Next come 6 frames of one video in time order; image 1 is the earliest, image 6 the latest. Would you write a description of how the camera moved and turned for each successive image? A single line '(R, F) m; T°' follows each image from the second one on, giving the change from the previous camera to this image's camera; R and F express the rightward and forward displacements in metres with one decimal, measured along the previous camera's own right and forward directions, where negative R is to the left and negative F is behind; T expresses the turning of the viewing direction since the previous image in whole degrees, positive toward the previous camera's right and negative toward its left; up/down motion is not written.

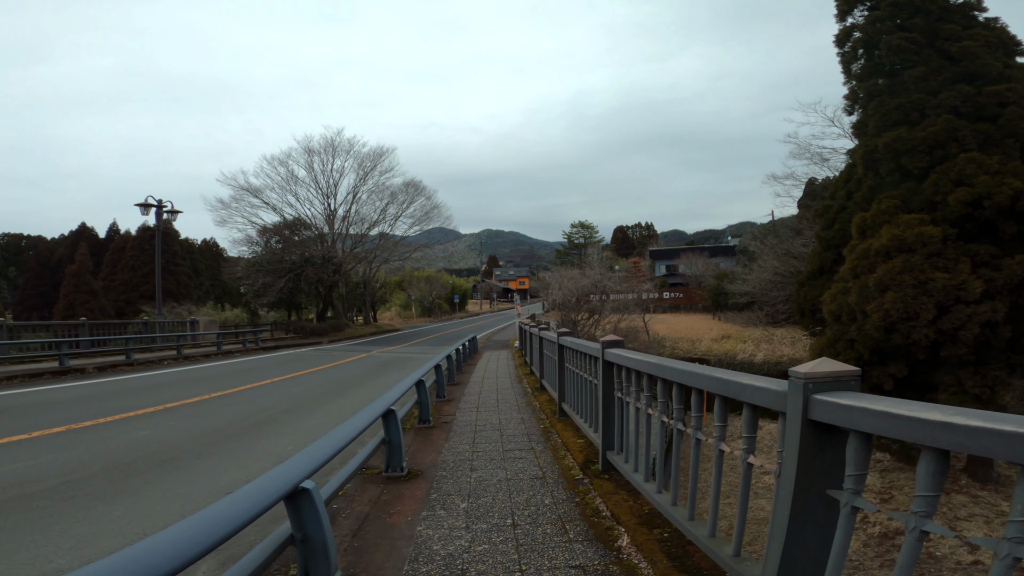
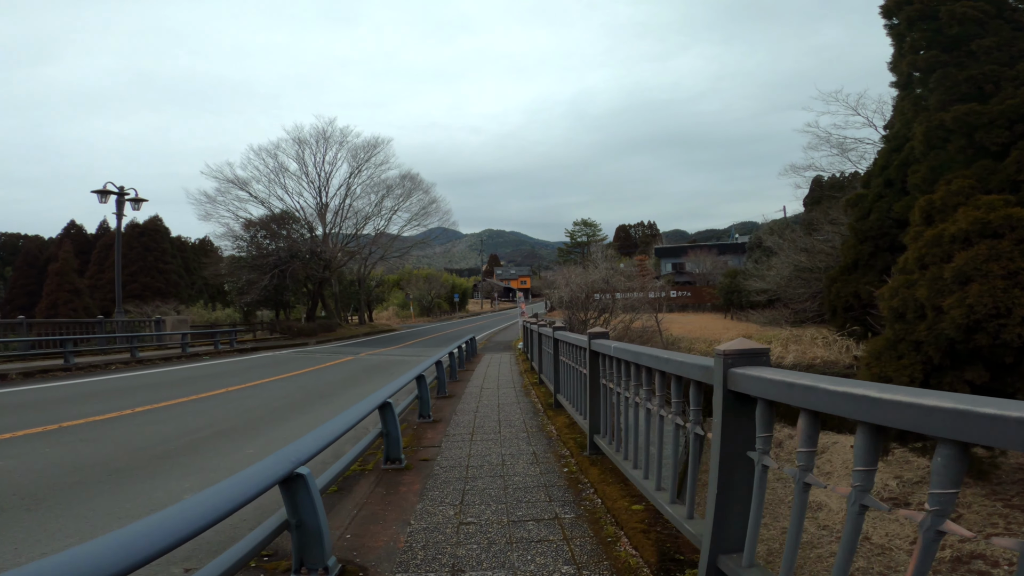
(0.0, +1.4) m; 0°
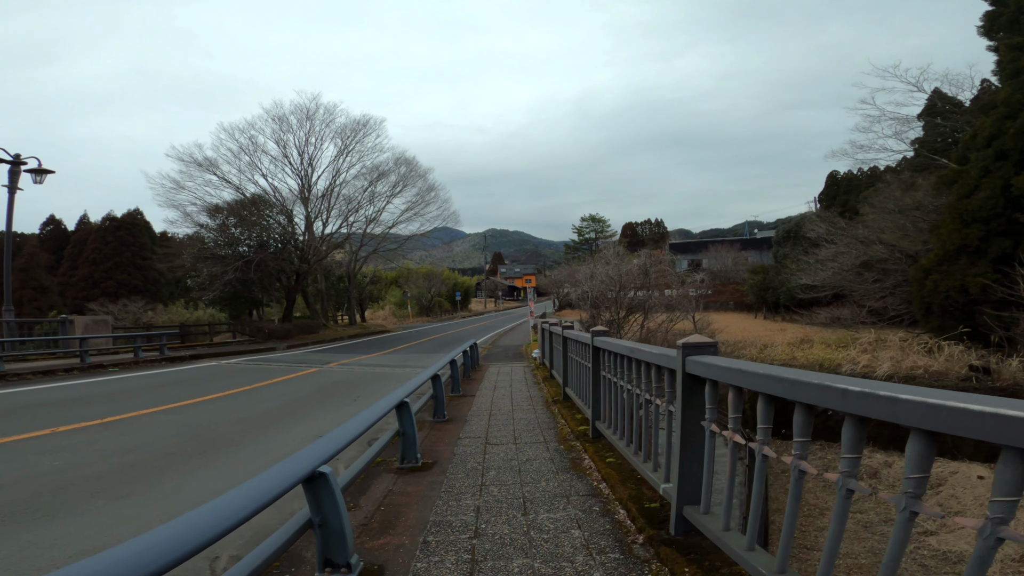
(-0.2, +2.9) m; 0°
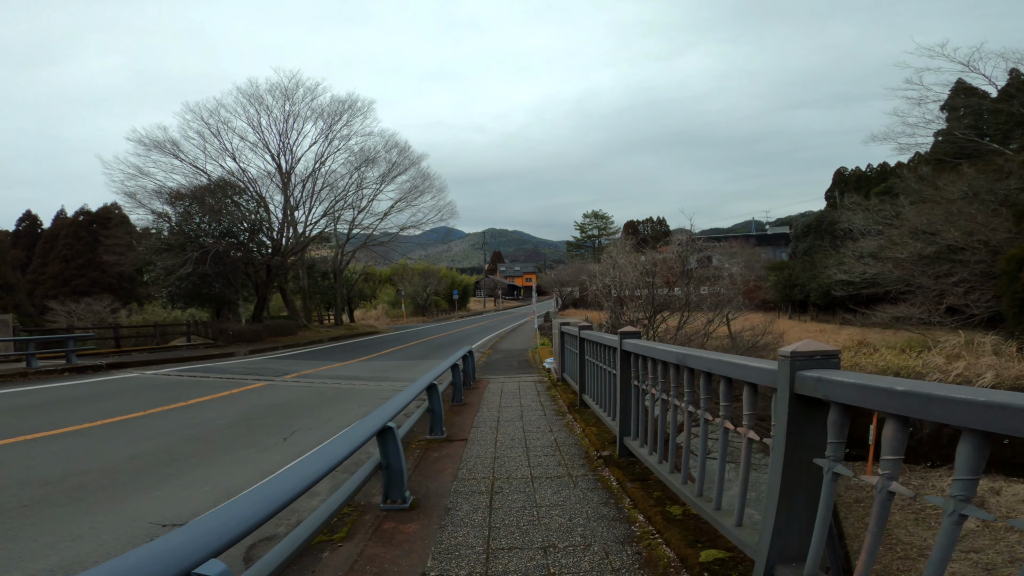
(-0.1, +2.1) m; 0°
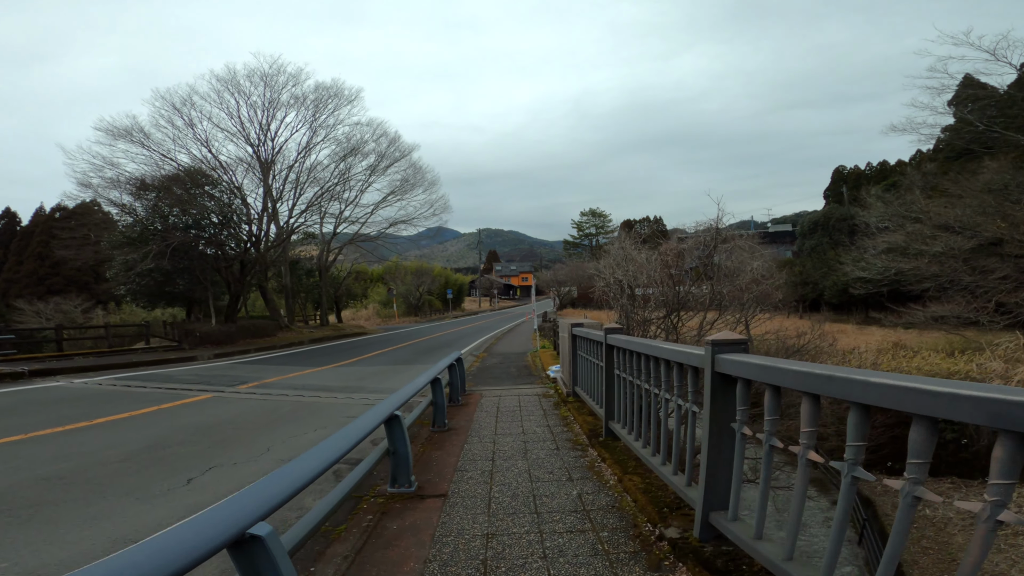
(0.0, +1.2) m; 0°
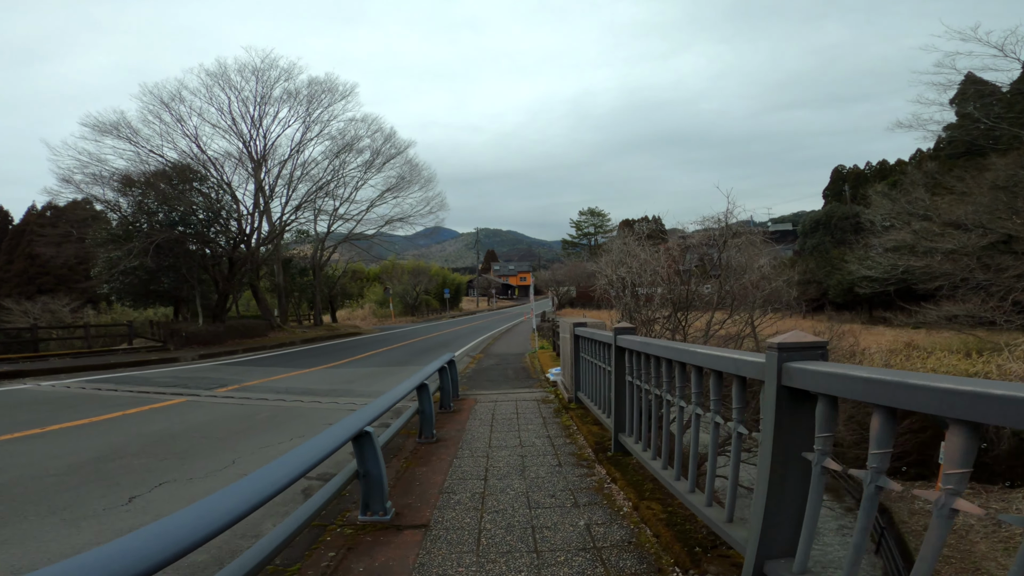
(0.0, +0.4) m; 0°
